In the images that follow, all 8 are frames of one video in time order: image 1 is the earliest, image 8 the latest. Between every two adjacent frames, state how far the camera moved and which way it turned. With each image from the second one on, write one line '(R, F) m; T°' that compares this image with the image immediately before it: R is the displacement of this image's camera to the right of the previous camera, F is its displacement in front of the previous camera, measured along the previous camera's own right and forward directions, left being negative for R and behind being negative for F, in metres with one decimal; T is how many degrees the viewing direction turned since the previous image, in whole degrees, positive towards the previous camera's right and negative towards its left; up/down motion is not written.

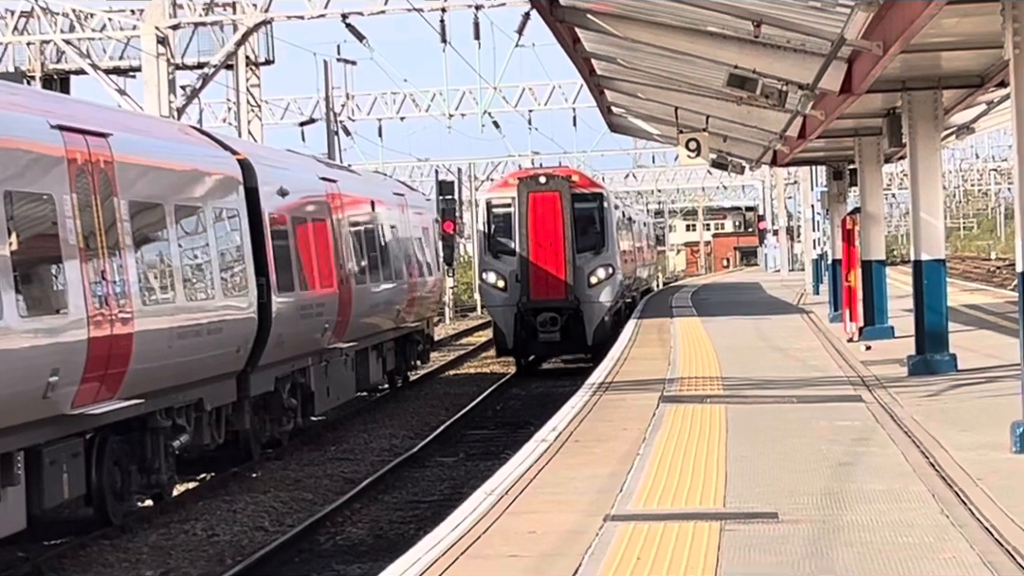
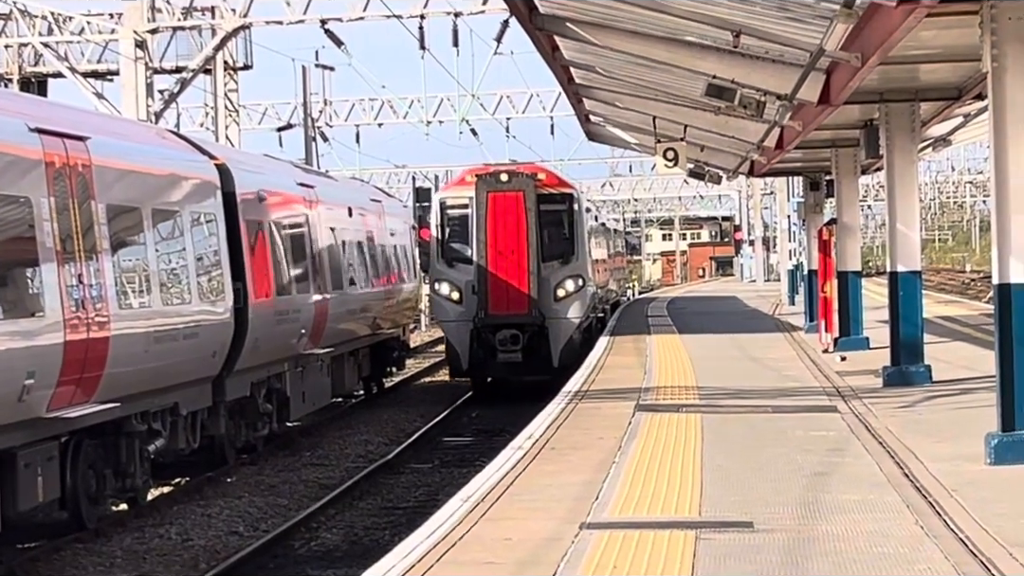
(+0.1, 0.0) m; 0°
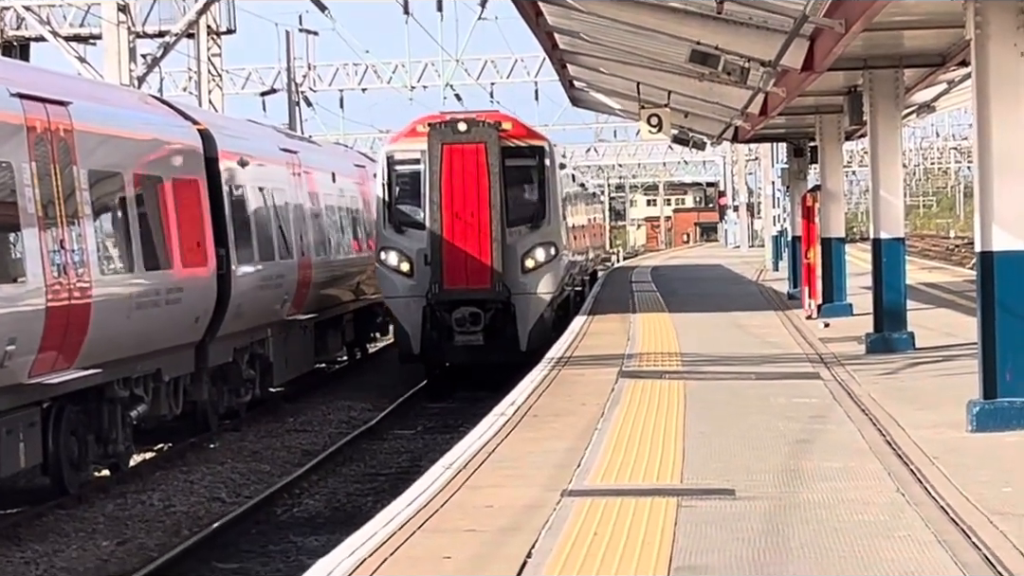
(0.0, 0.0) m; 0°
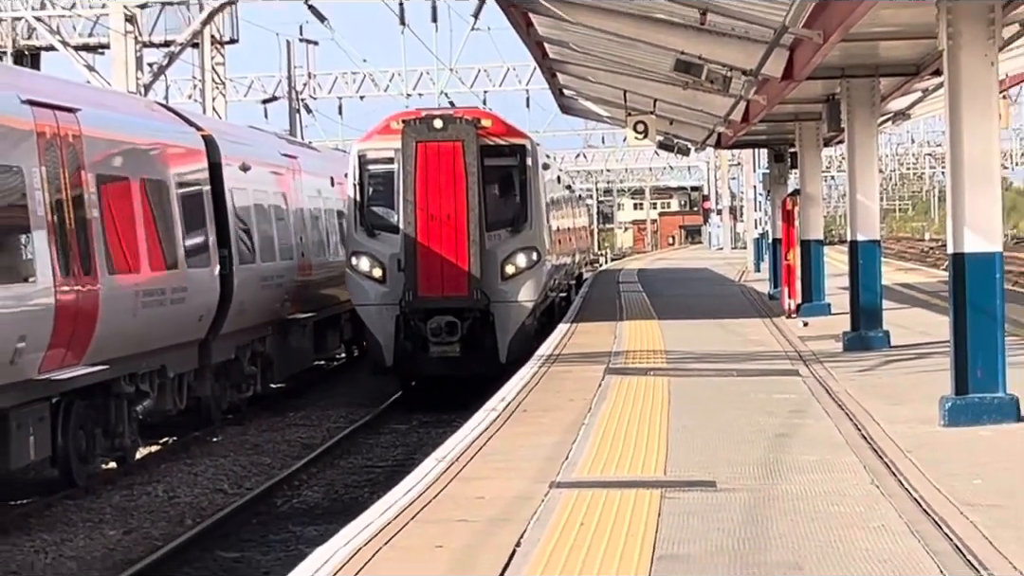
(0.0, -0.3) m; 0°
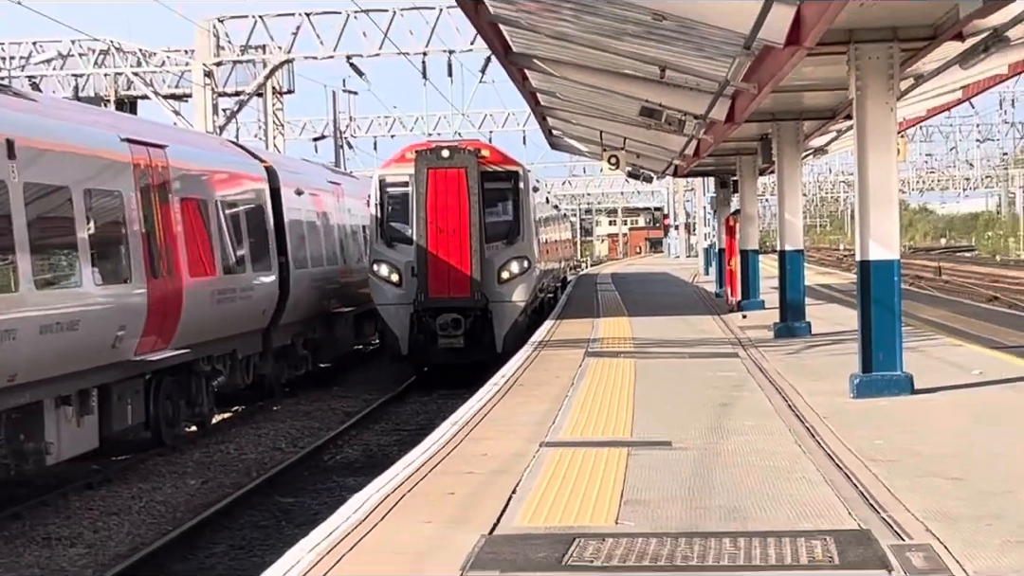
(-0.1, -2.3) m; +1°
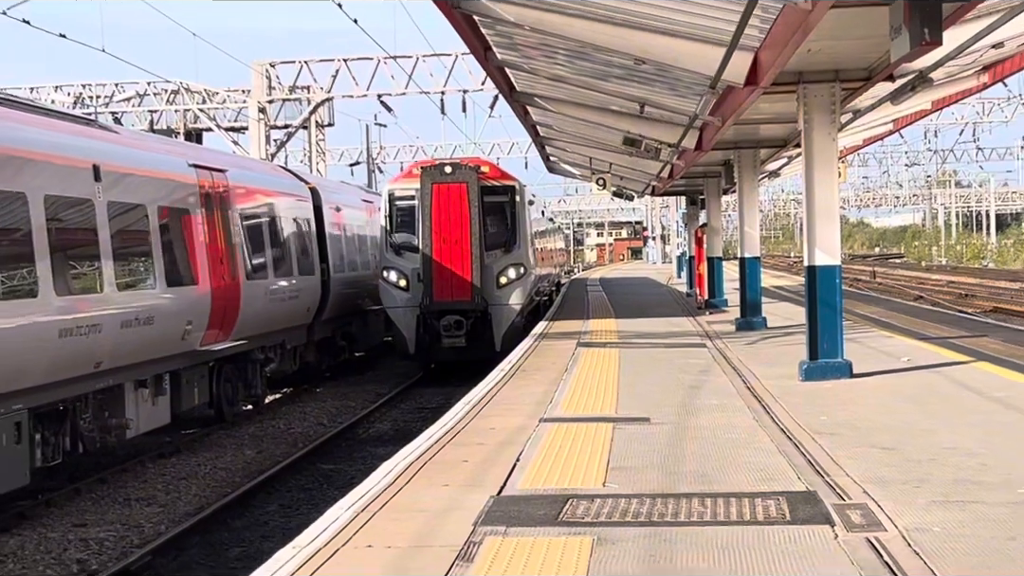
(-0.1, -2.2) m; 0°
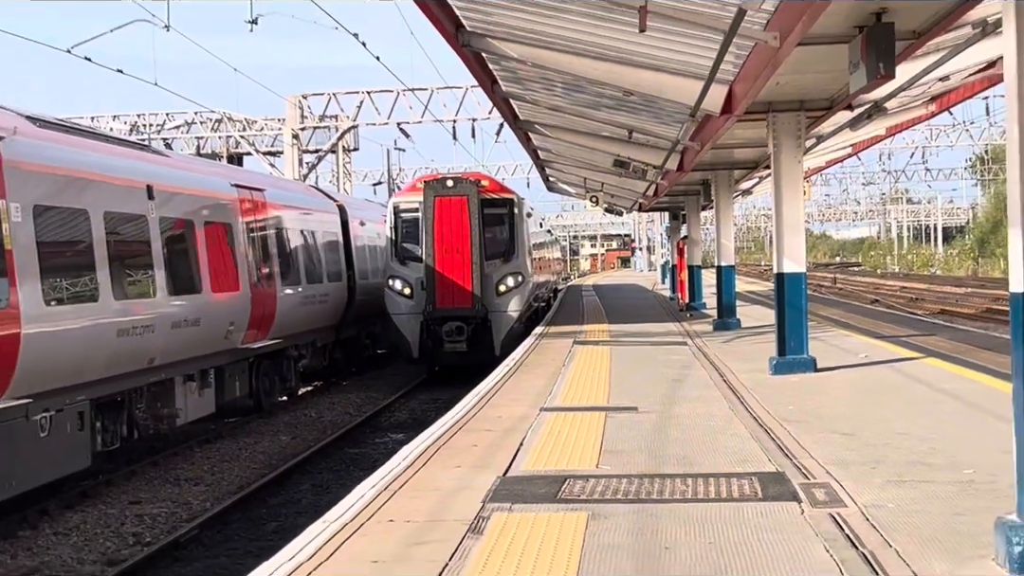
(-0.1, -1.8) m; 0°
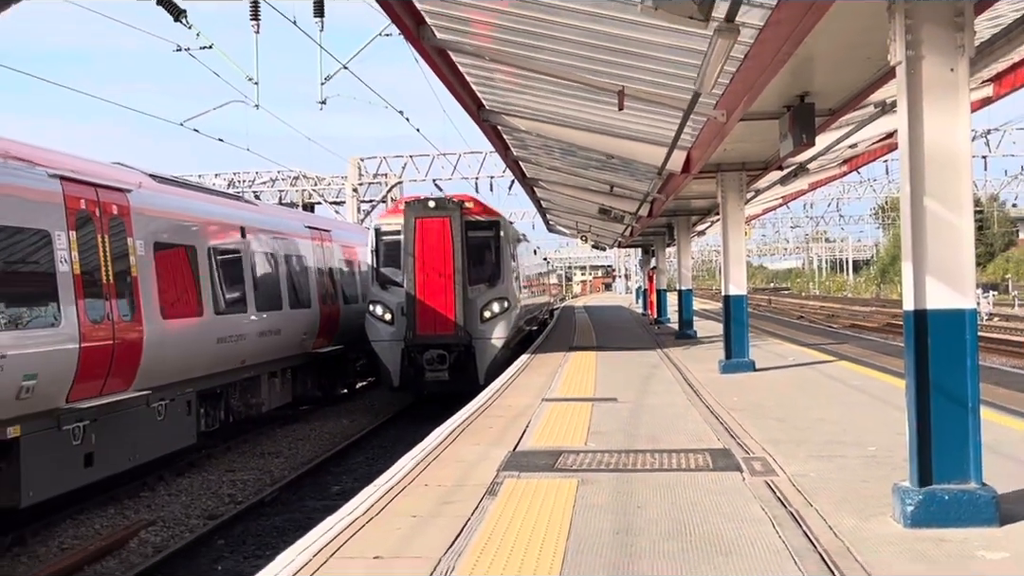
(-0.2, -4.5) m; 0°
